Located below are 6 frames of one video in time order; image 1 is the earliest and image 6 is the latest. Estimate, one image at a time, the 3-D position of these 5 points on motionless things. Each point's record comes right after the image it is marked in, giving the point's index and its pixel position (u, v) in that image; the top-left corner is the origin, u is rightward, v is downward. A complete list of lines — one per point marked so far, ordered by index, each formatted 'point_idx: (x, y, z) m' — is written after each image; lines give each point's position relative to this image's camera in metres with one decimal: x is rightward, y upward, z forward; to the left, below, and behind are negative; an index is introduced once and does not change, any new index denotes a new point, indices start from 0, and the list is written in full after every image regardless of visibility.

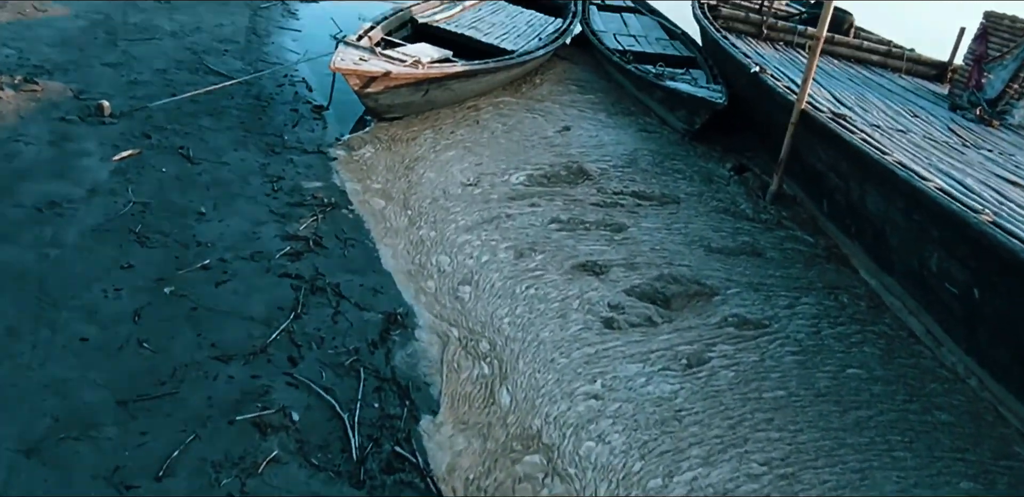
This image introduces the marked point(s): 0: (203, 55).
0: (-3.3, +2.1, +9.3) m
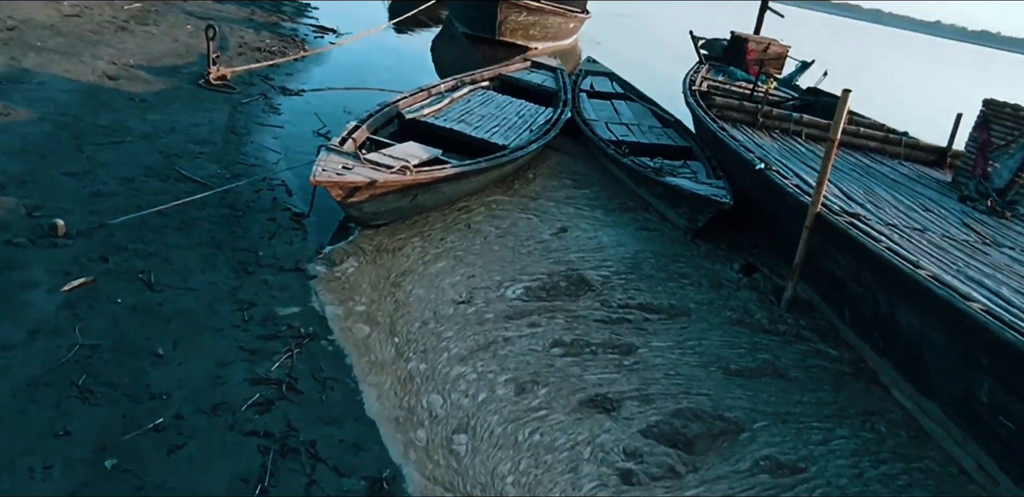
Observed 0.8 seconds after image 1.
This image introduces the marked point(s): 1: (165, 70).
0: (-3.4, +0.9, +8.8) m
1: (-5.1, +2.6, +12.8) m
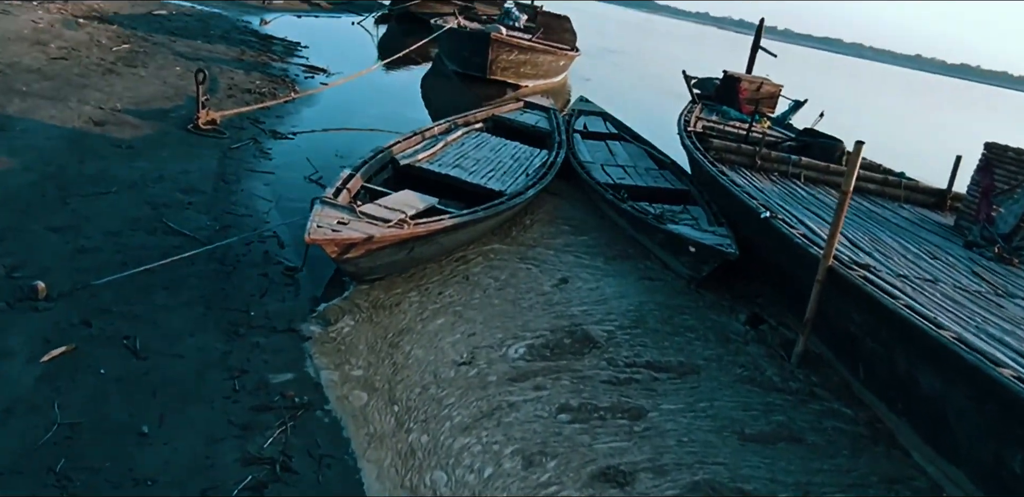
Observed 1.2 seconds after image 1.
0: (-3.4, +0.4, +8.5) m
1: (-5.2, +1.9, +12.5) m
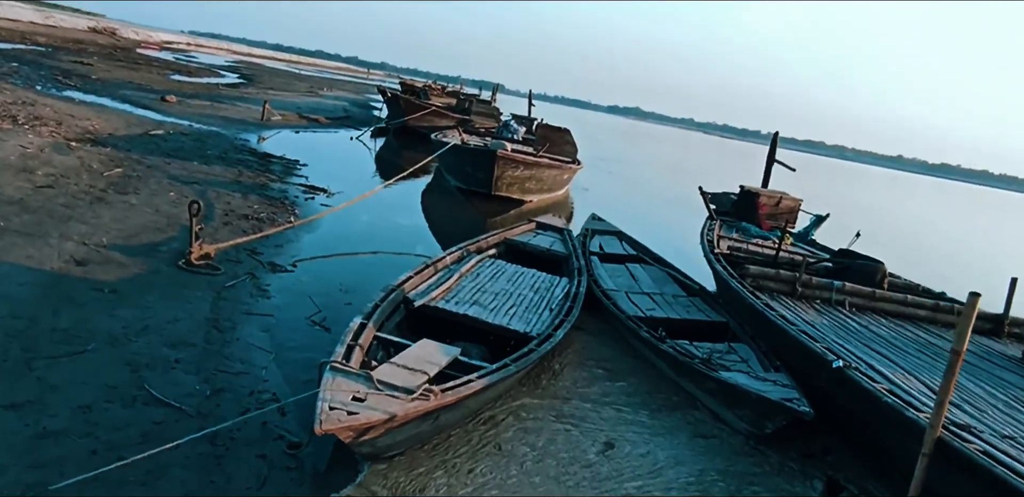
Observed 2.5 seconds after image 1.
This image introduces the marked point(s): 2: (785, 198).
0: (-3.1, -1.0, +7.3) m
1: (-4.9, 0.0, +11.5) m
2: (+6.0, +1.1, +18.9) m
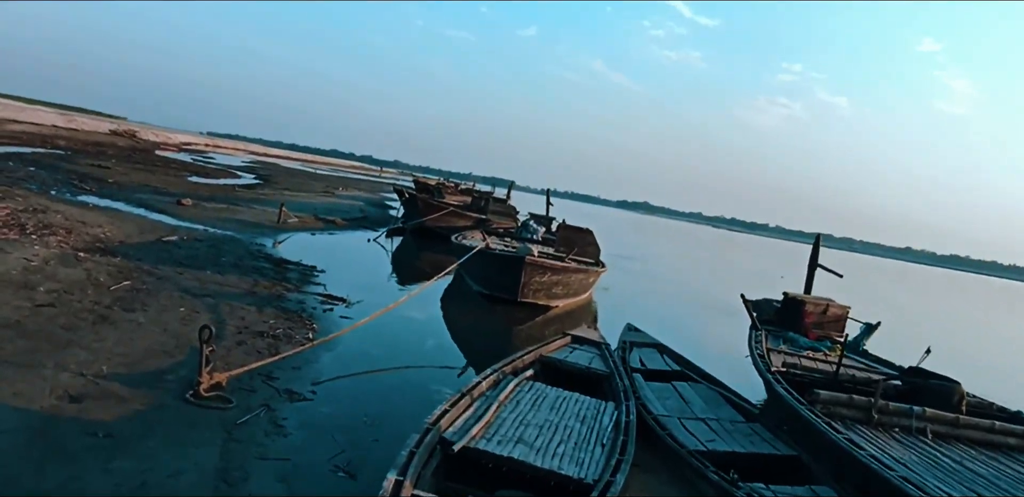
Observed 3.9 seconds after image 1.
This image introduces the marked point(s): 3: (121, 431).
0: (-2.6, -2.1, +6.1) m
1: (-4.4, -1.6, +10.4) m
2: (+6.6, -1.2, +17.7) m
3: (-3.8, -1.8, +8.5) m
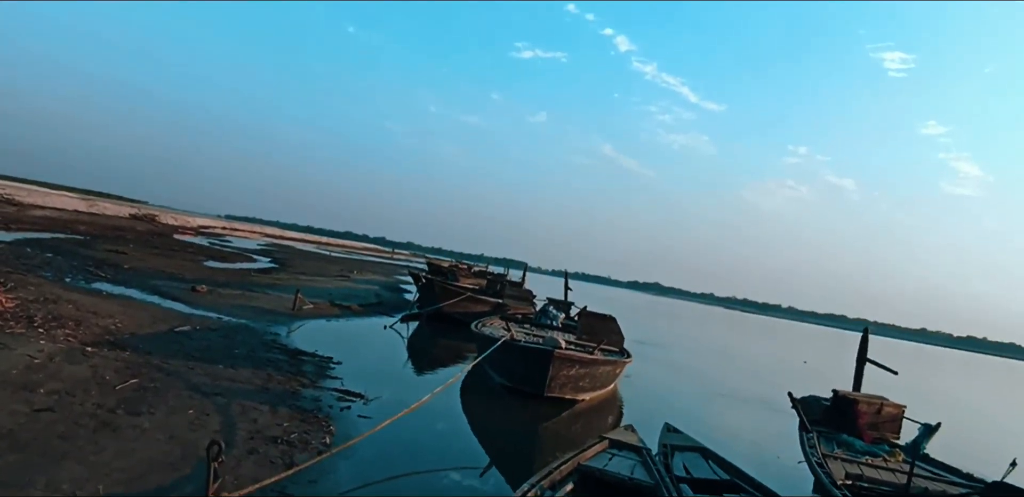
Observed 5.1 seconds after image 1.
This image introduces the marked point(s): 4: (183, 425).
0: (-2.2, -2.8, +5.0) m
1: (-3.9, -2.7, +9.3) m
2: (+7.1, -3.0, +16.4) m
3: (-3.4, -2.7, +7.4) m
4: (-5.0, -2.7, +13.1) m
